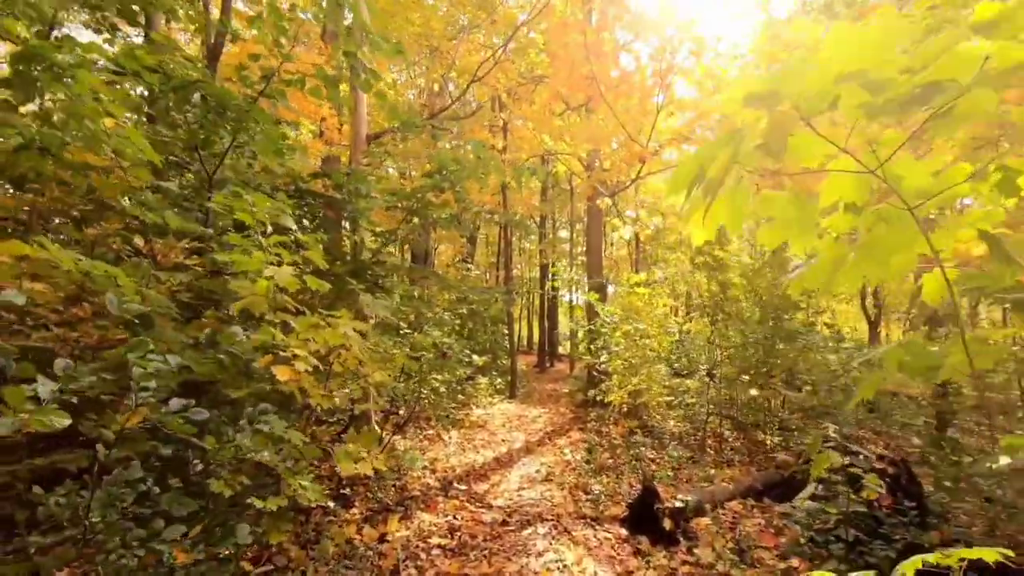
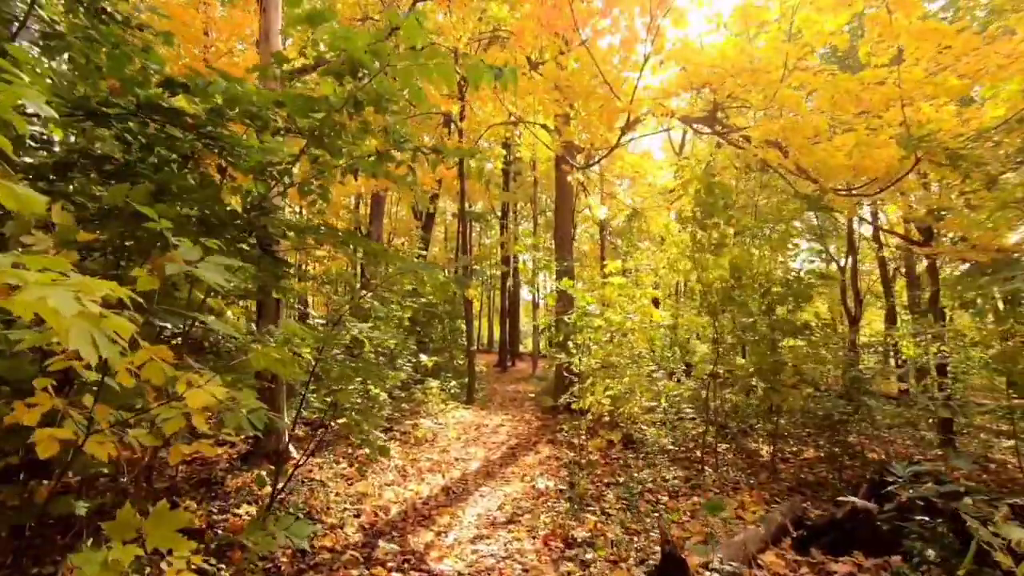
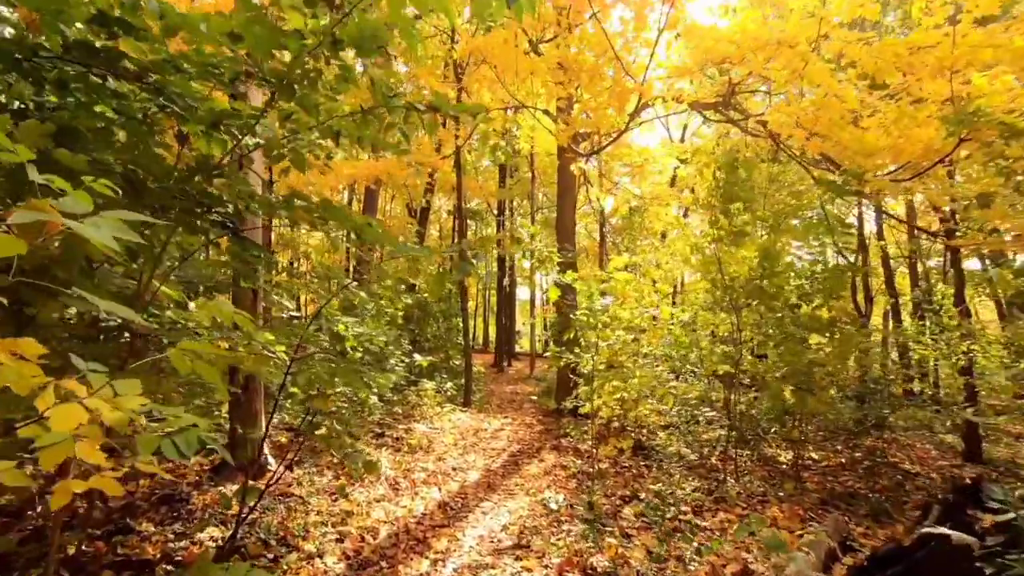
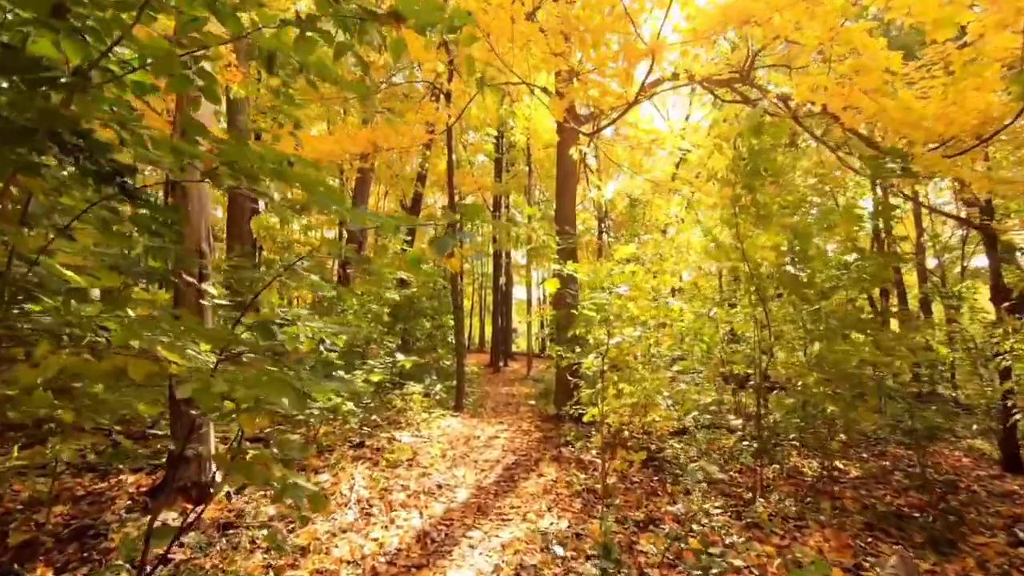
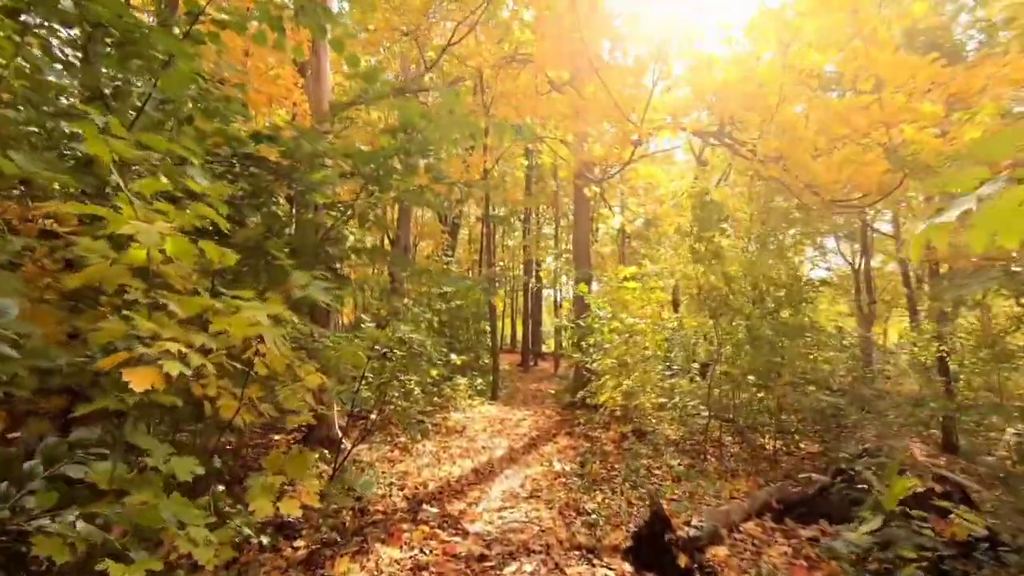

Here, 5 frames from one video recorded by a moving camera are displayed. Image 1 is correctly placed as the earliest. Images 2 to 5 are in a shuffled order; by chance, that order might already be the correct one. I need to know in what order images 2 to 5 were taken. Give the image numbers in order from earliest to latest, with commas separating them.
5, 2, 3, 4
